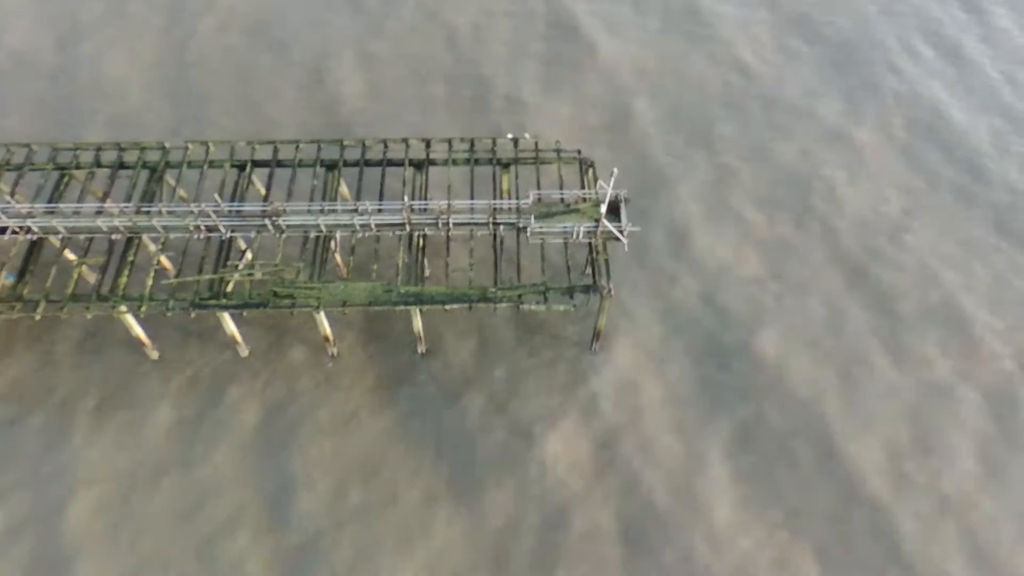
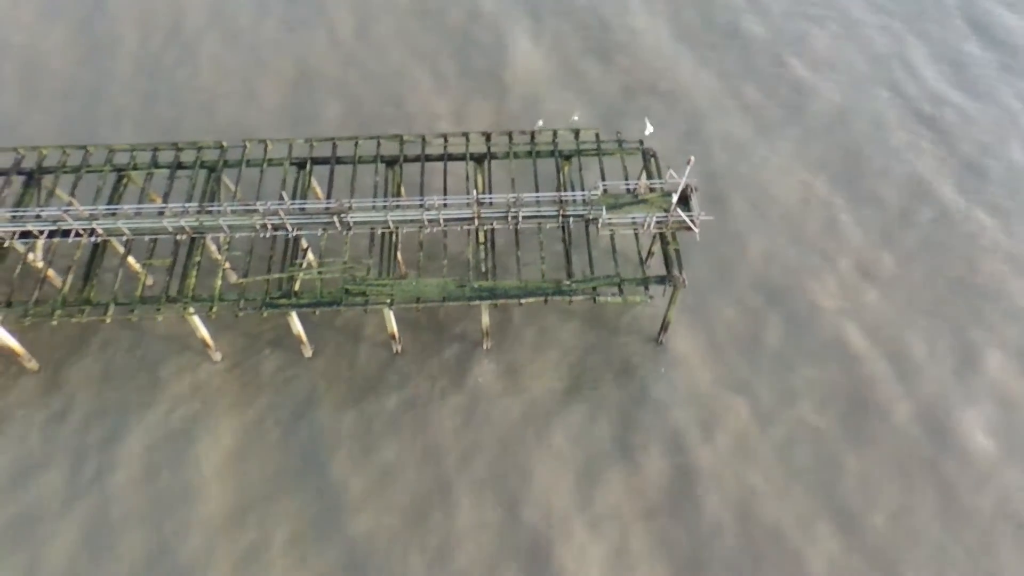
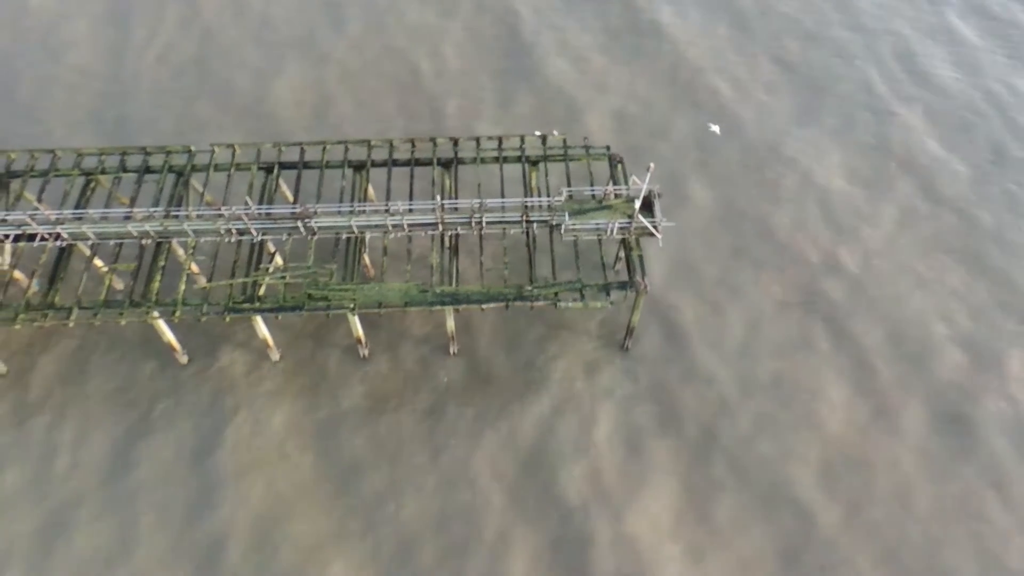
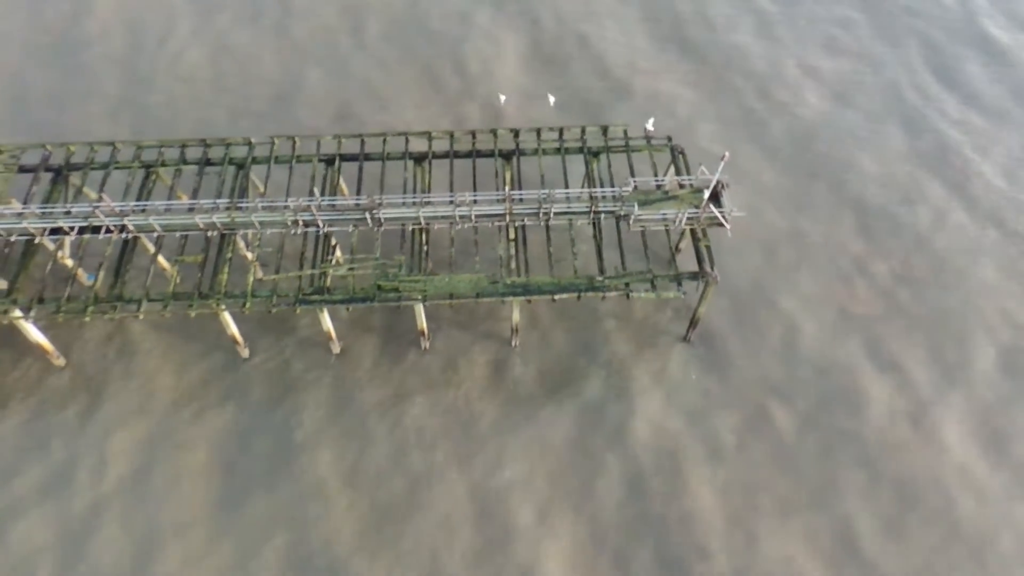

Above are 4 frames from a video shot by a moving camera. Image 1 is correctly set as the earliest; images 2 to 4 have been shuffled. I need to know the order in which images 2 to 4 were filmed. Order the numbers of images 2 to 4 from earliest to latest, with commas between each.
3, 2, 4
